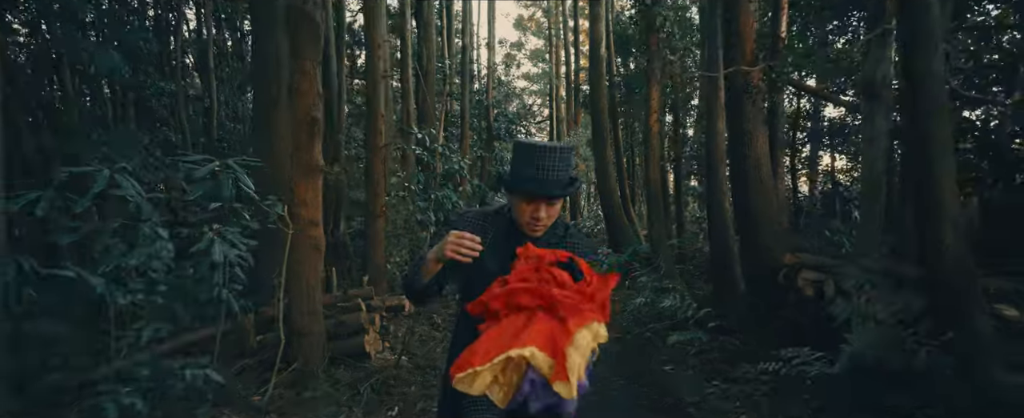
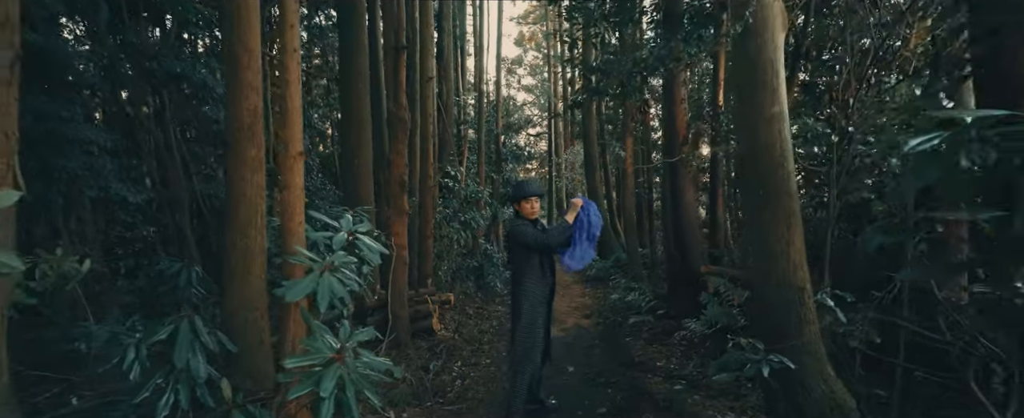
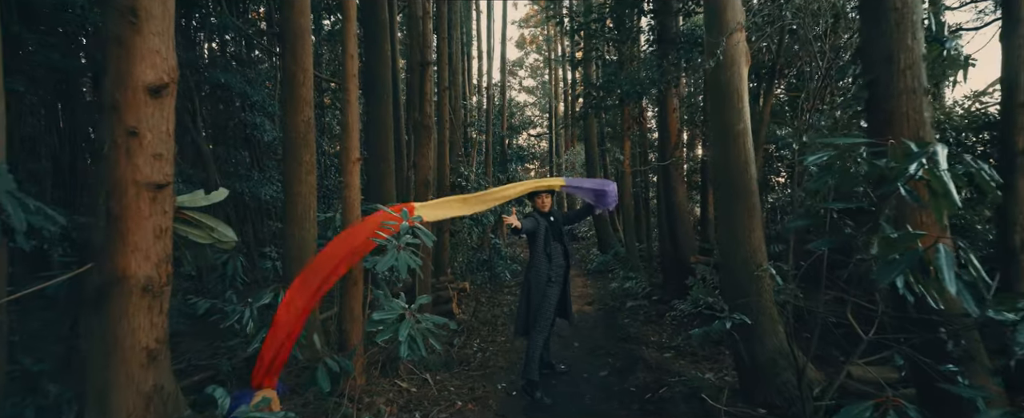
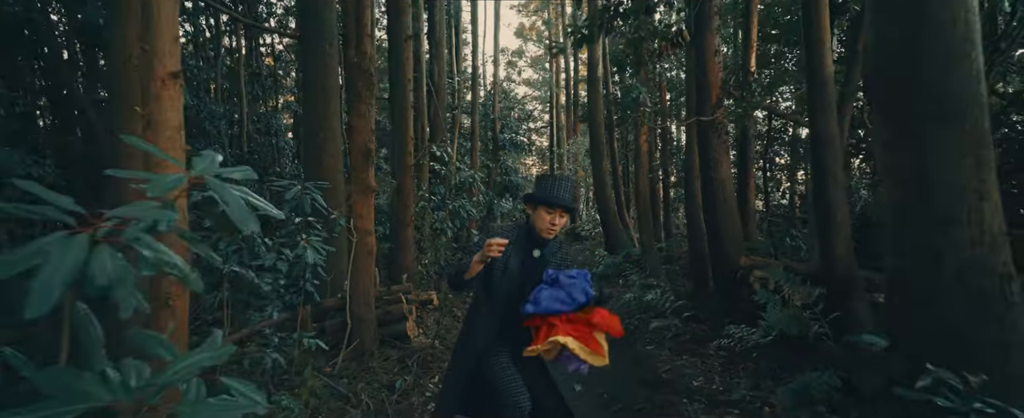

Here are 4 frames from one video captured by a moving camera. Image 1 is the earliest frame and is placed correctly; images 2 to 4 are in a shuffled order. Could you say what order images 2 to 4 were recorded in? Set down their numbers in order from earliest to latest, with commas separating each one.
4, 2, 3
